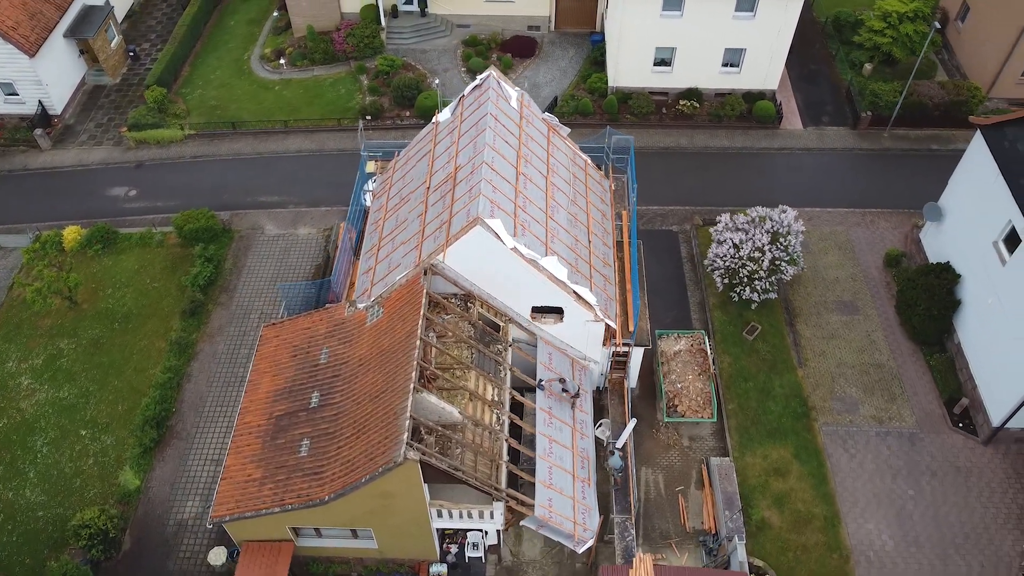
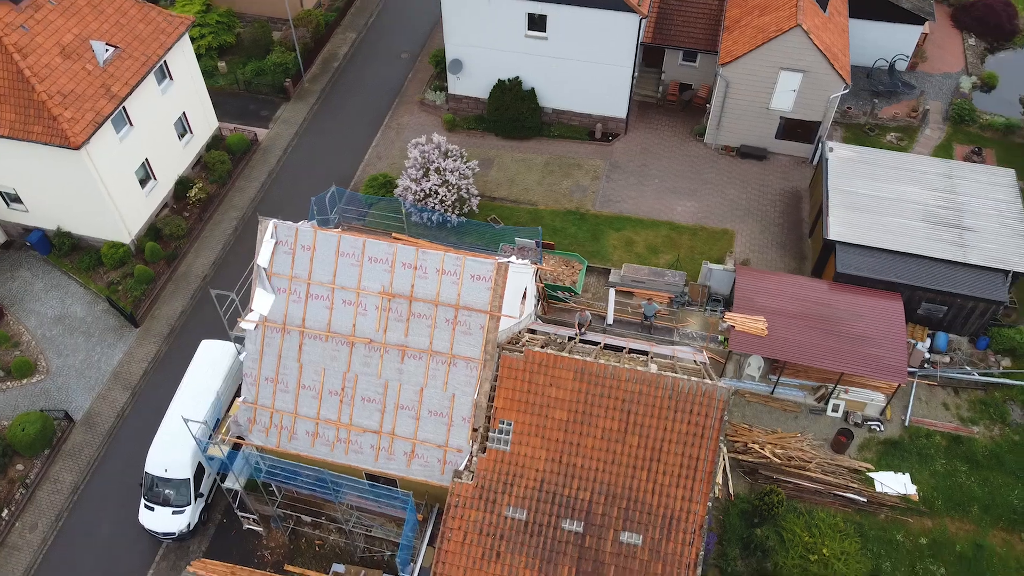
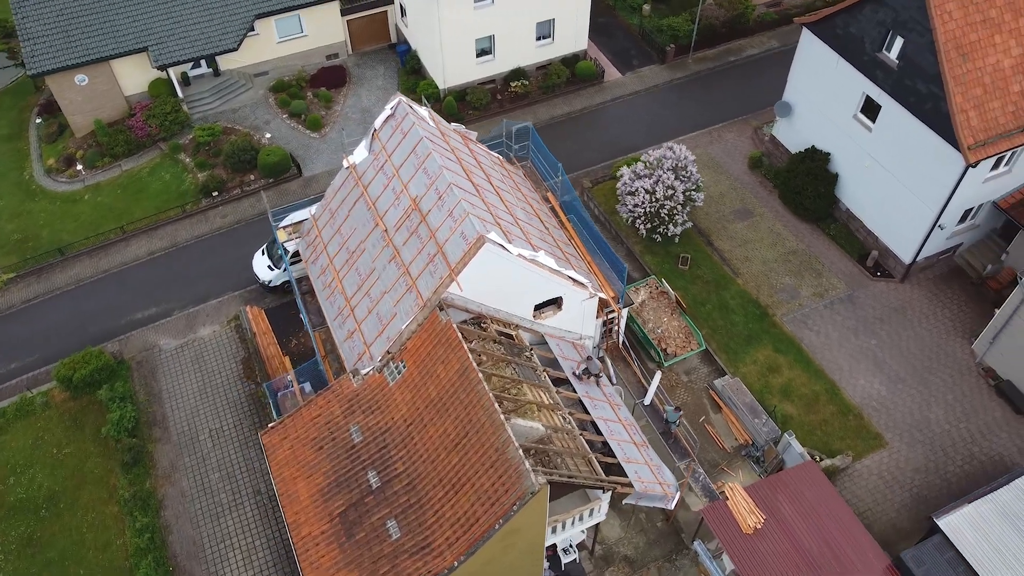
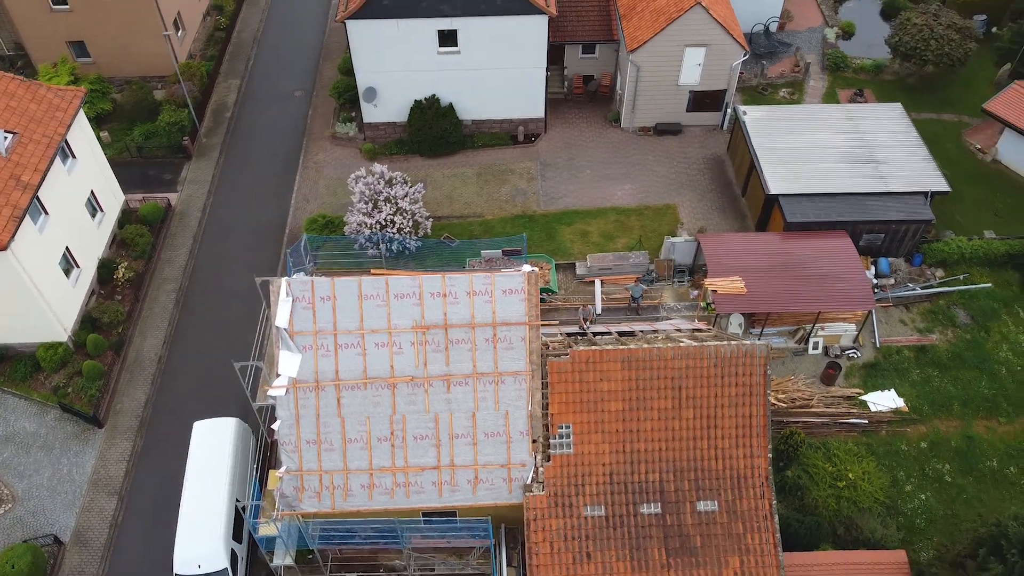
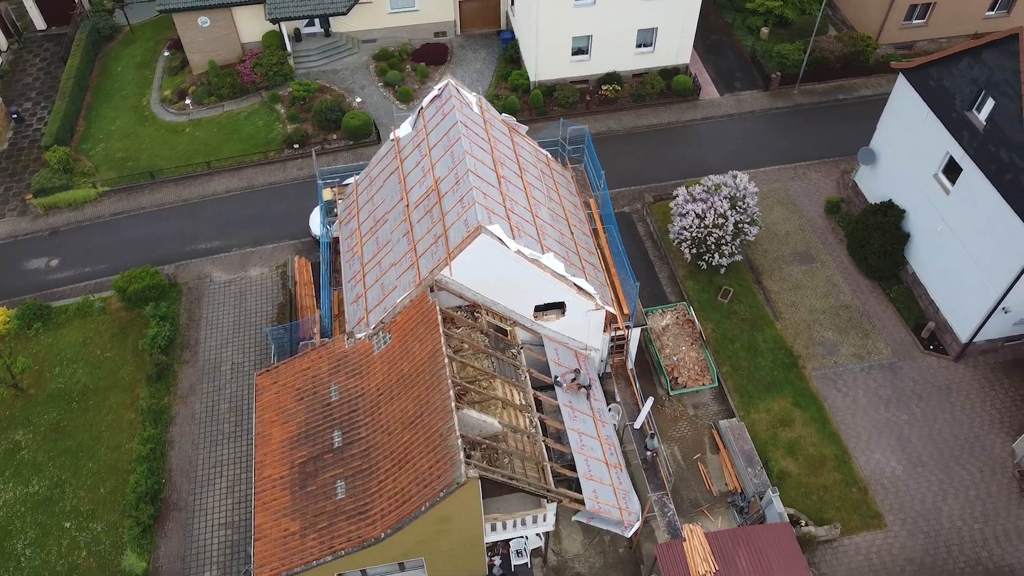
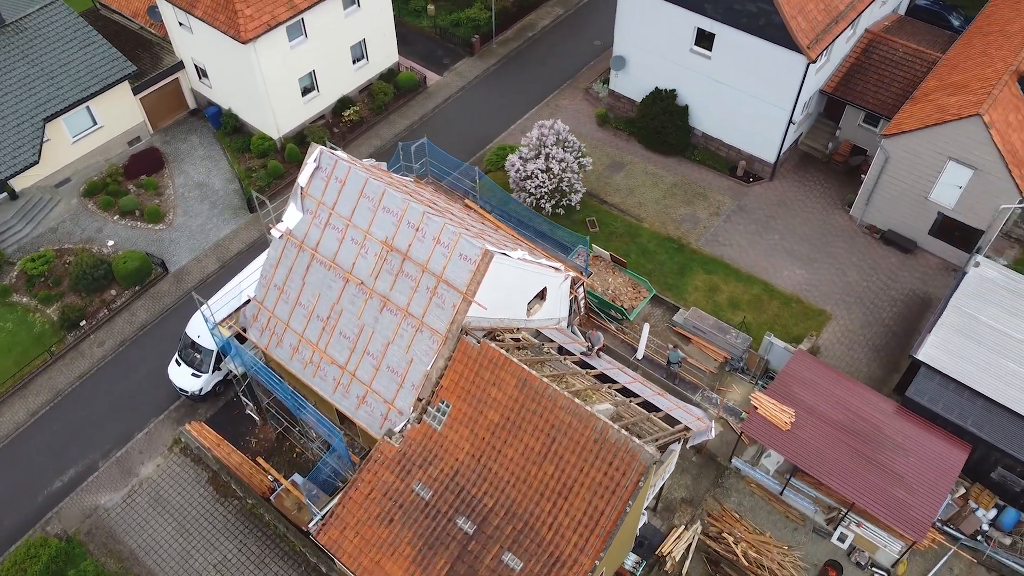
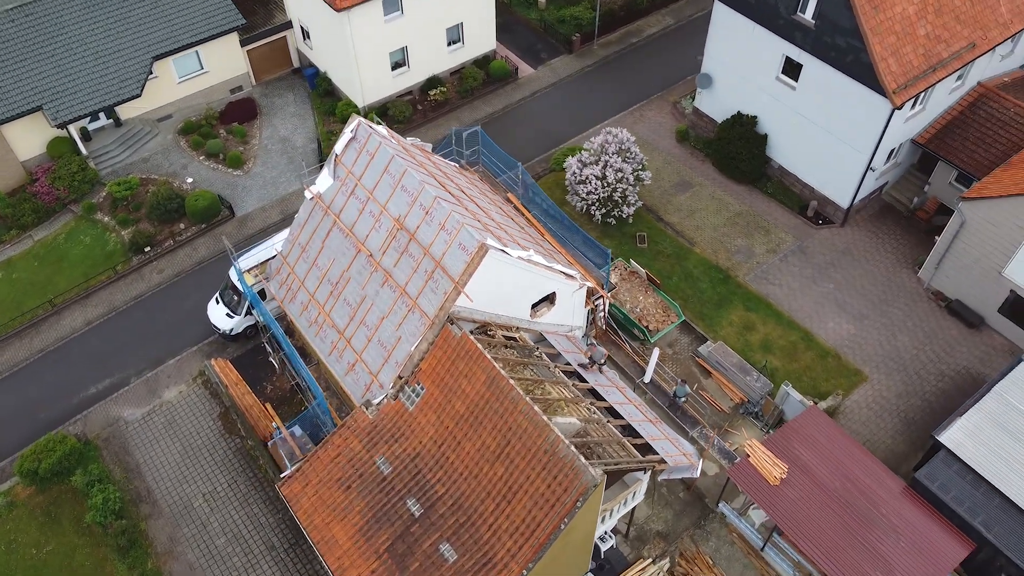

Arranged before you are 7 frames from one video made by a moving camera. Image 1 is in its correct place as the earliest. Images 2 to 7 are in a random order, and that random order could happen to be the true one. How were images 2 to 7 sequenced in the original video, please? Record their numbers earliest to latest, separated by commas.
5, 3, 7, 6, 2, 4
